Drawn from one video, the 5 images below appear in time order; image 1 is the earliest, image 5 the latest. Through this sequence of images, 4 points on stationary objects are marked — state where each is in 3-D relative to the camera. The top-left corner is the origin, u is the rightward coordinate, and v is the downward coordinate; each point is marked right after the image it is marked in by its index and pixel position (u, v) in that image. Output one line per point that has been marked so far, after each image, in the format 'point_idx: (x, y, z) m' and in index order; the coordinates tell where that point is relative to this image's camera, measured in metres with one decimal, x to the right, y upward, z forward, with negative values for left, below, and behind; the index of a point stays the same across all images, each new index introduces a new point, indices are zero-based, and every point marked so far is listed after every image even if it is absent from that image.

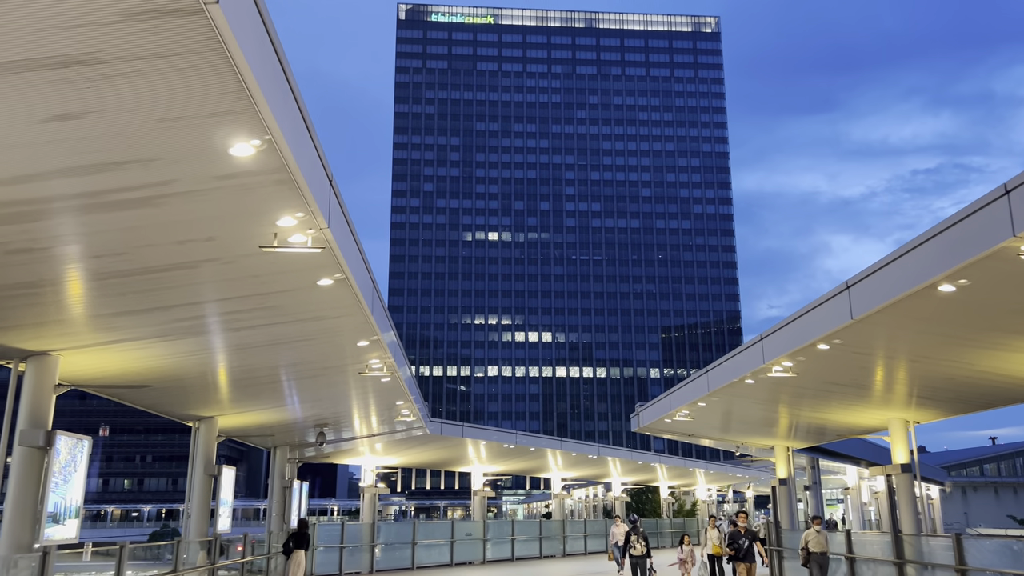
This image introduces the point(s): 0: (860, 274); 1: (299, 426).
0: (+4.5, +0.2, +10.4) m
1: (-5.0, -3.2, +19.0) m
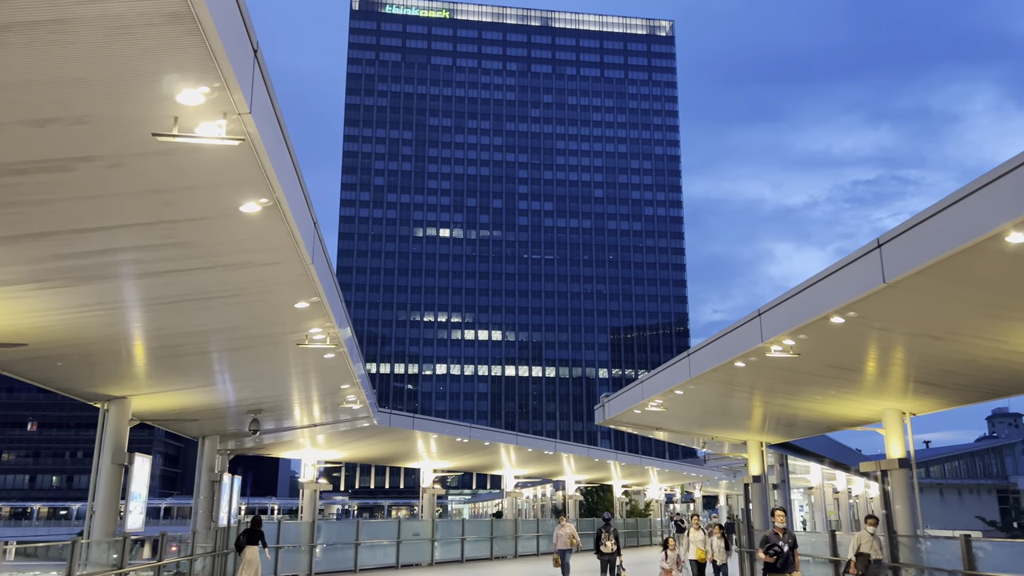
0: (+4.2, +0.6, +8.9) m
1: (-5.9, -2.6, +16.9) m
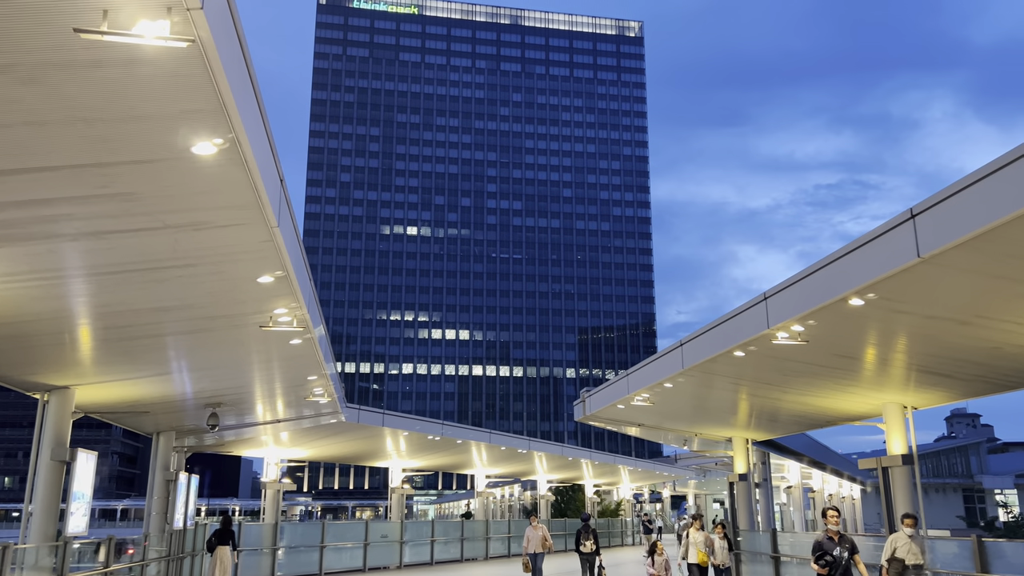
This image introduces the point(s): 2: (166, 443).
0: (+4.1, +0.9, +8.1) m
1: (-6.3, -2.2, +15.7) m
2: (-8.2, -3.6, +19.1) m
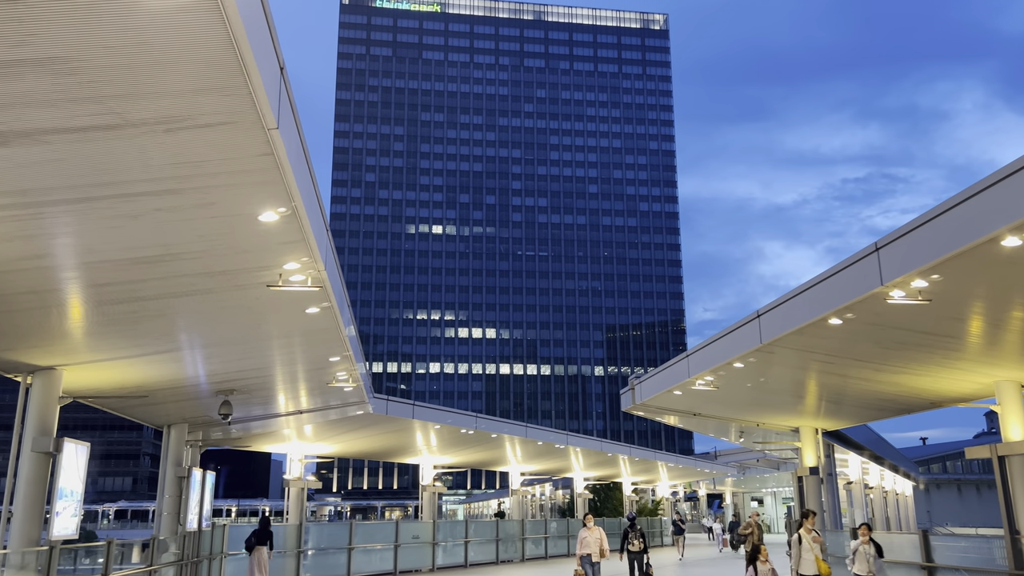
0: (+4.6, +1.4, +6.1) m
1: (-5.5, -1.8, +14.1) m
2: (-7.2, -3.2, +17.6) m
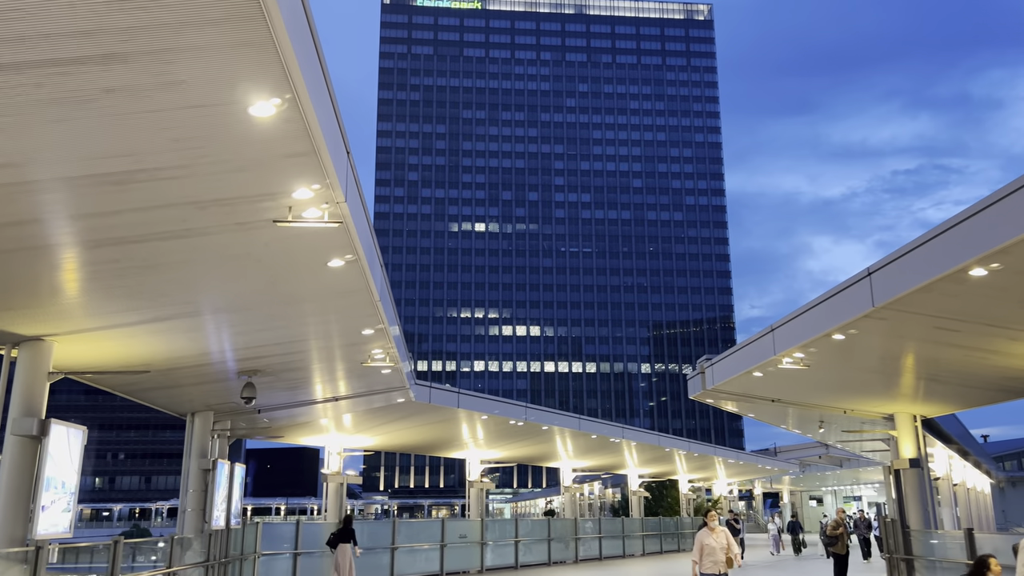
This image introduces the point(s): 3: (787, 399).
0: (+5.1, +2.0, +4.1) m
1: (-4.6, -1.3, +12.6) m
2: (-6.1, -2.8, +16.2) m
3: (+5.8, -2.4, +17.3) m
